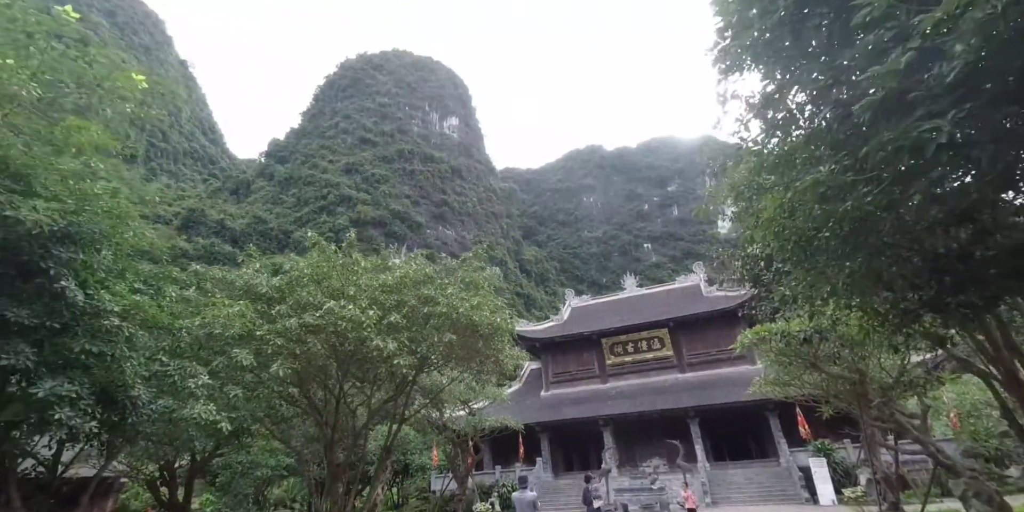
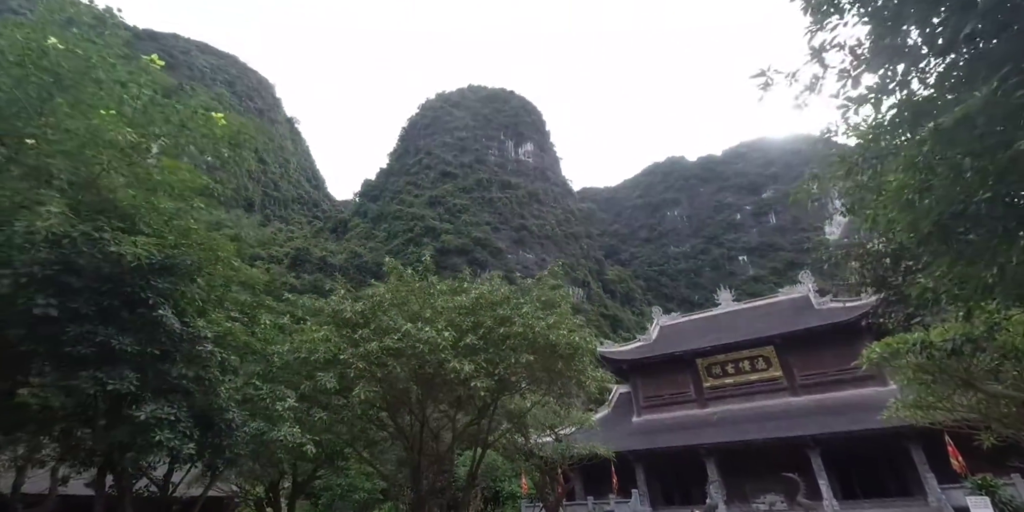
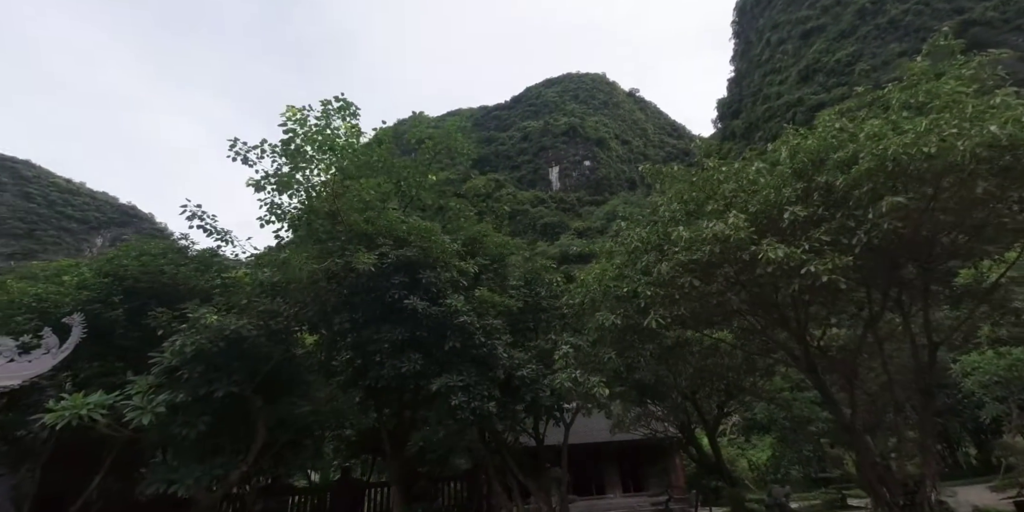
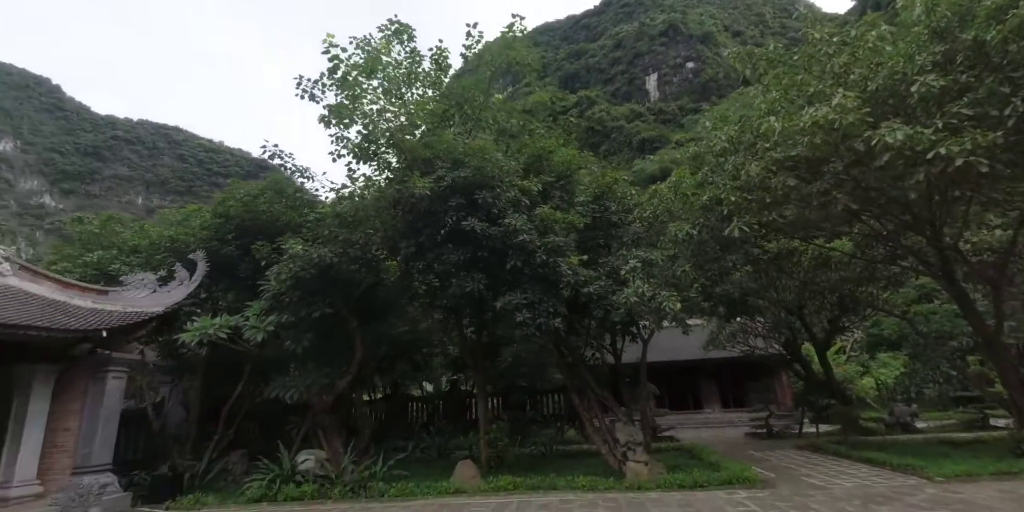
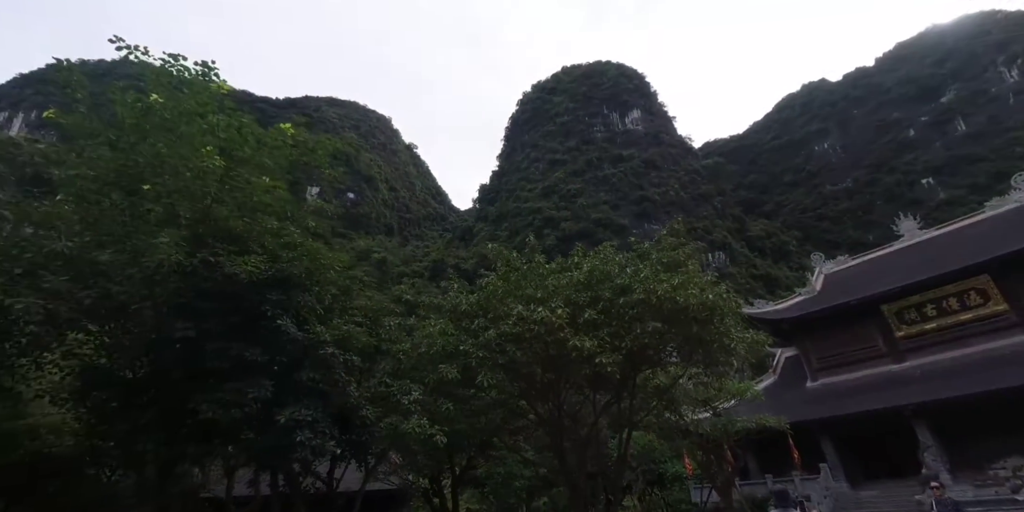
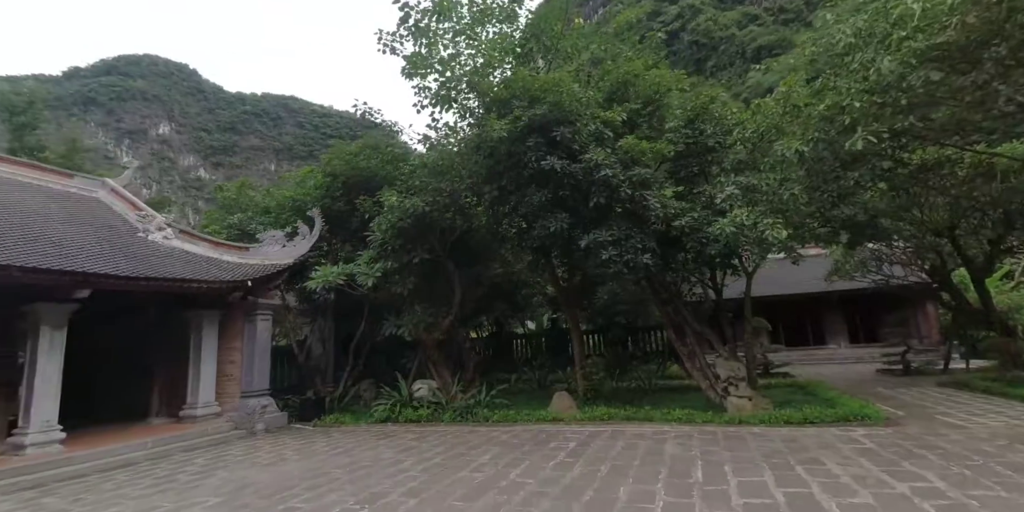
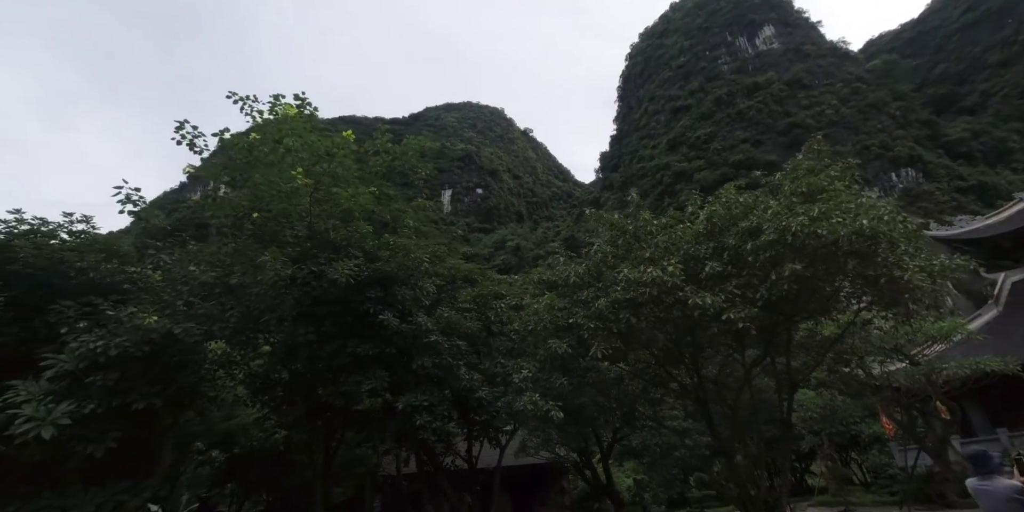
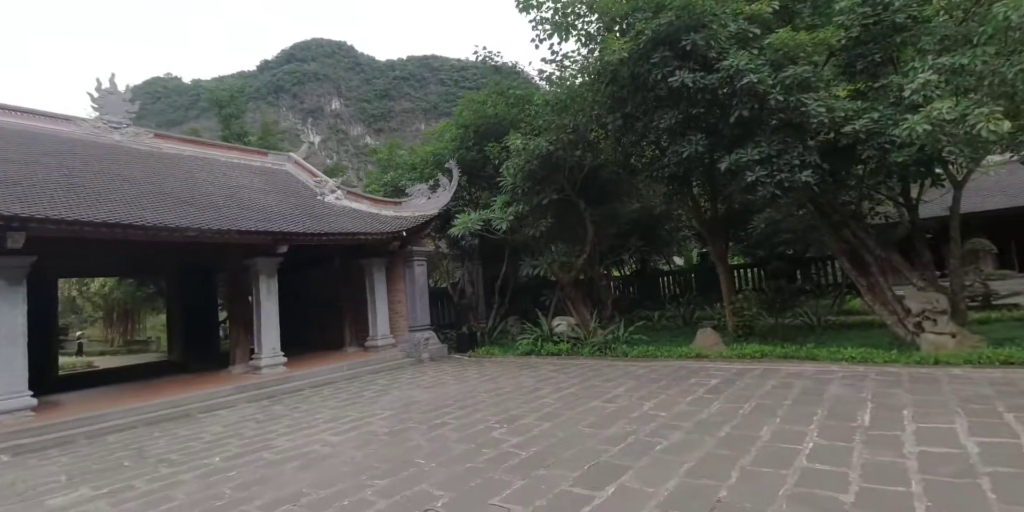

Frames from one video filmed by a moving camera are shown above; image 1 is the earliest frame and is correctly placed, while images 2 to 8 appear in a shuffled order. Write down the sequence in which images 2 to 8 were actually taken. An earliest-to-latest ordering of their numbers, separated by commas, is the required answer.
2, 5, 7, 3, 4, 6, 8
